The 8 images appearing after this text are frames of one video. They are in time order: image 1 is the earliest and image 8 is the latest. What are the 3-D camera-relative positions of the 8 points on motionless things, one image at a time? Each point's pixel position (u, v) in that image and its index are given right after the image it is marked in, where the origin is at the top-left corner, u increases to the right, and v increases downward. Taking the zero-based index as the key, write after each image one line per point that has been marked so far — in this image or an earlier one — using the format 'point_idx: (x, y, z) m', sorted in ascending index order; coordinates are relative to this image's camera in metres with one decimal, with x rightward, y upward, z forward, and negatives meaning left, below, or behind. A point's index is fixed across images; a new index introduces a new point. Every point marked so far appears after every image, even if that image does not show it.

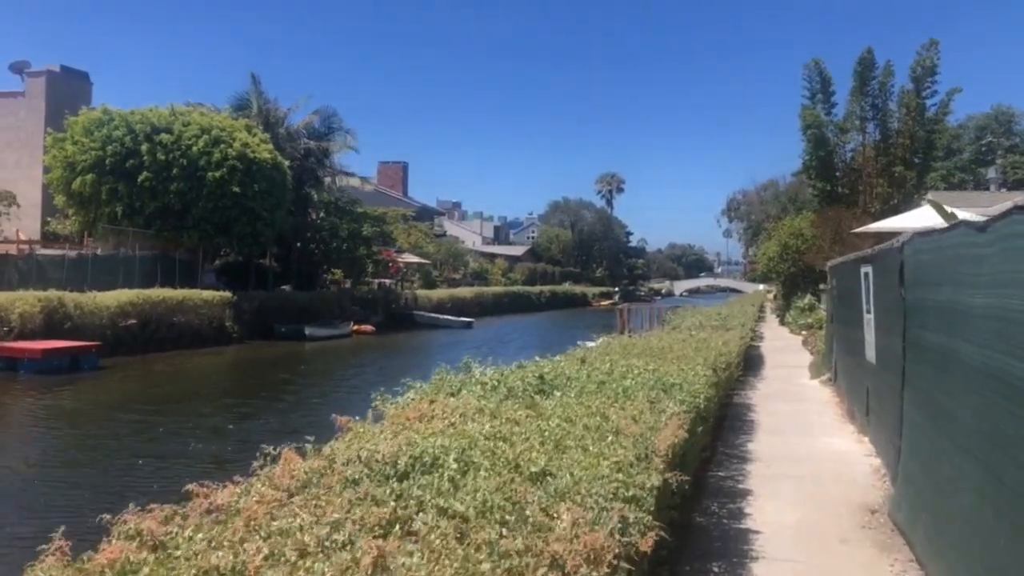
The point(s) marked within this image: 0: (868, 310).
0: (+4.5, -0.3, +11.8) m
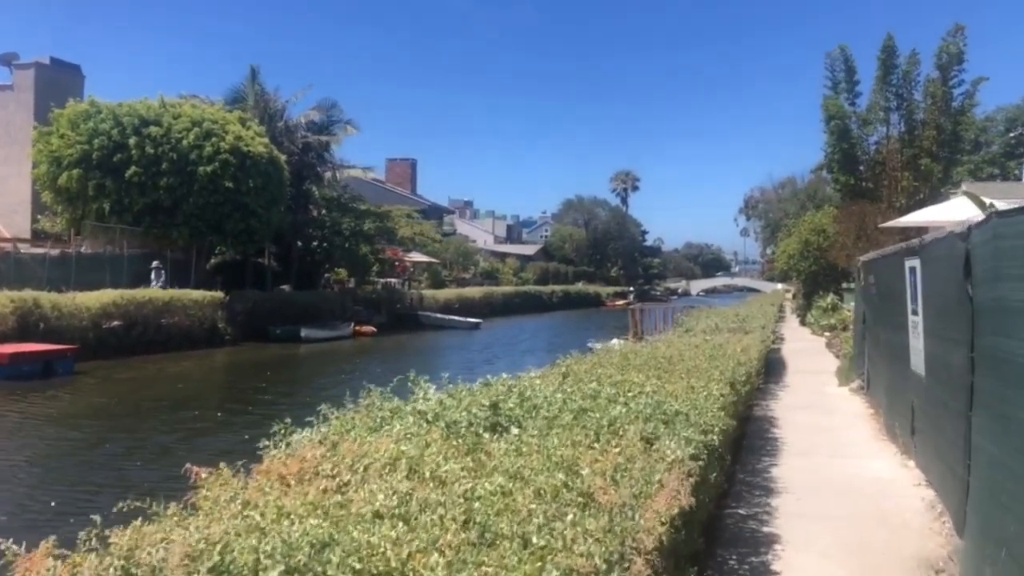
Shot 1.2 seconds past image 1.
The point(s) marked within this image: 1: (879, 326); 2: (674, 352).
0: (+4.3, -0.3, +10.0) m
1: (+5.4, -0.6, +13.7) m
2: (+1.9, -0.7, +10.9) m
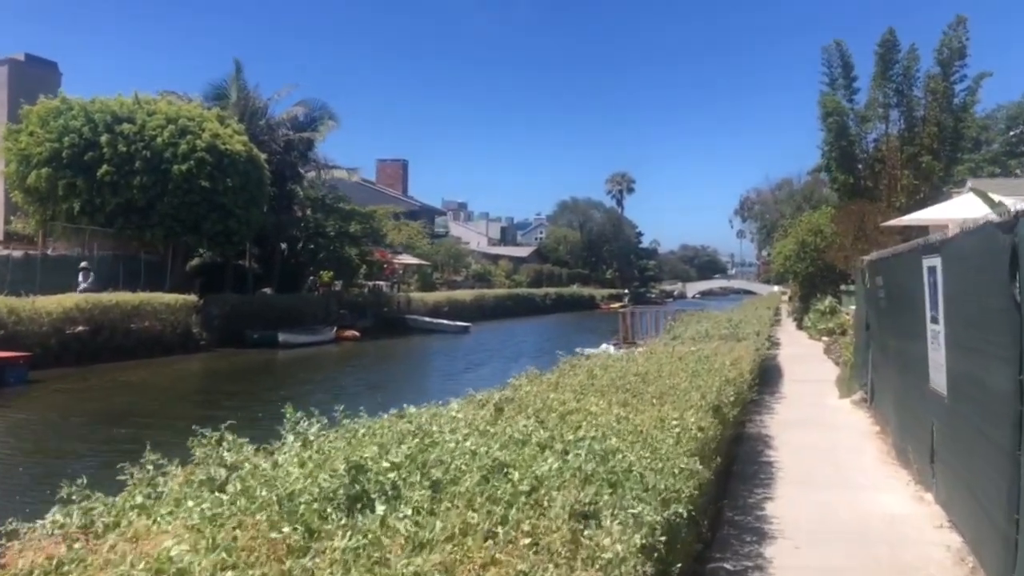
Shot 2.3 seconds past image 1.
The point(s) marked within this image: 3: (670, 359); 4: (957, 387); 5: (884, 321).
0: (+3.9, -0.3, +8.5) m
1: (+4.9, -0.6, +12.2) m
2: (+1.4, -0.8, +9.4) m
3: (+1.8, -0.8, +10.6) m
4: (+3.7, -0.8, +7.7) m
5: (+4.9, -0.5, +12.2) m
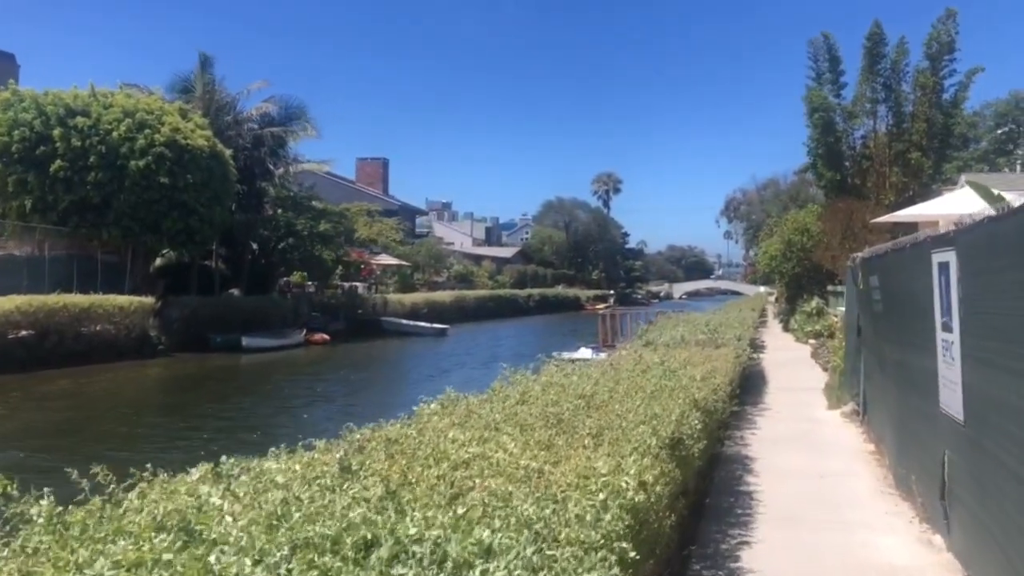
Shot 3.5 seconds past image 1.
0: (+3.3, -0.3, +7.0) m
1: (+4.3, -0.6, +10.6) m
2: (+0.8, -0.8, +7.8) m
3: (+1.2, -0.8, +9.0) m
4: (+3.1, -0.8, +6.2) m
5: (+4.3, -0.5, +10.7) m
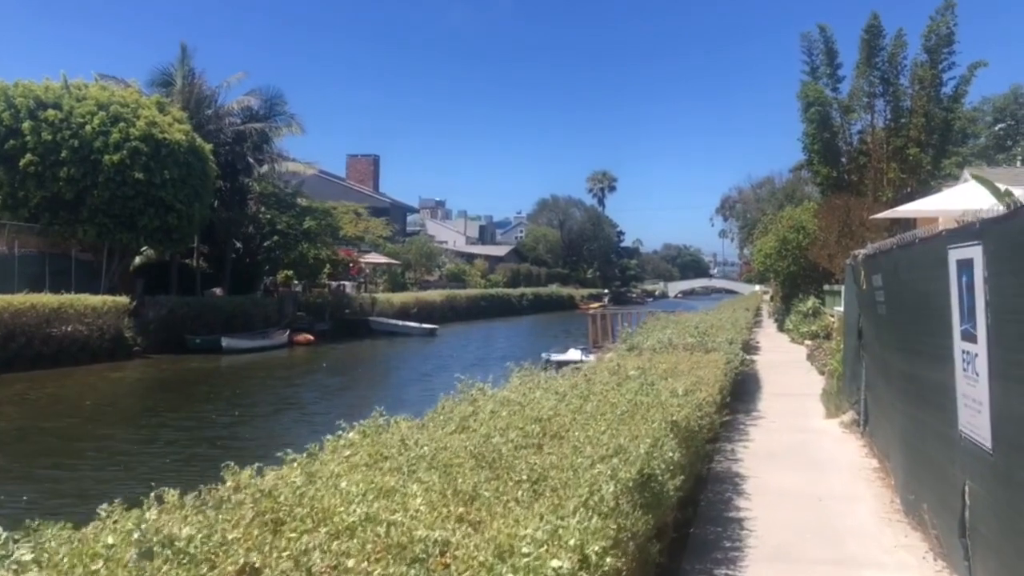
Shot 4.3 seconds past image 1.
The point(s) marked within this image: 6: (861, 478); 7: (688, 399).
0: (+2.9, -0.3, +5.9) m
1: (+3.9, -0.6, +9.6) m
2: (+0.4, -0.8, +6.8) m
3: (+0.8, -0.8, +8.0) m
4: (+2.8, -0.9, +5.2) m
5: (+3.9, -0.5, +9.7) m
6: (+3.8, -2.1, +10.2) m
7: (+1.5, -0.9, +7.7) m
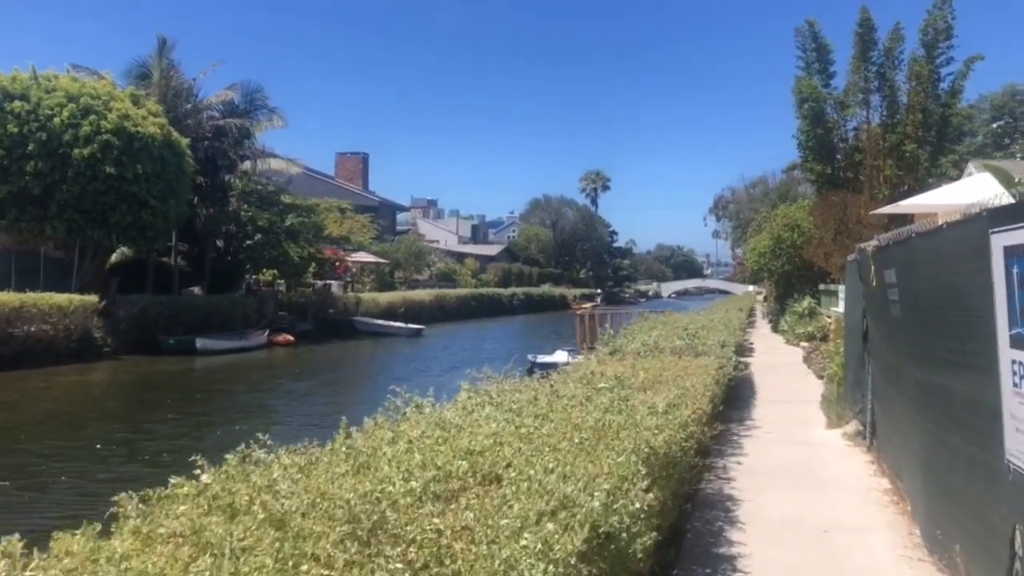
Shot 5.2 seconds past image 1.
0: (+2.6, -0.3, +4.7) m
1: (+3.5, -0.6, +8.4) m
2: (+0.1, -0.8, +5.5) m
3: (+0.4, -0.8, +6.7) m
4: (+2.4, -0.8, +3.9) m
5: (+3.5, -0.4, +8.5) m
6: (+3.4, -2.0, +8.9) m
7: (+1.1, -0.9, +6.5) m
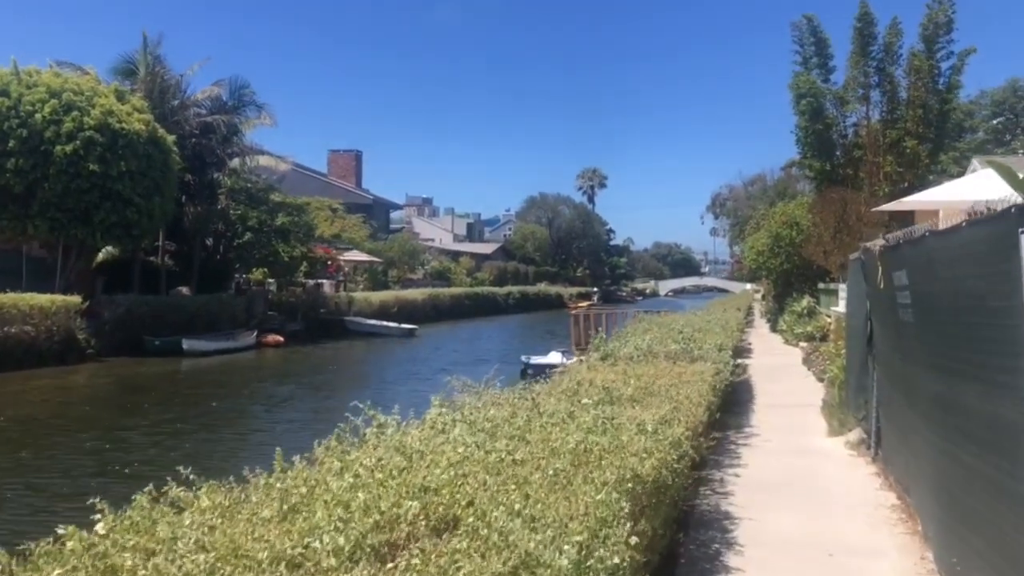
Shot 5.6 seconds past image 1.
0: (+2.4, -0.3, +4.0) m
1: (+3.3, -0.6, +7.7) m
2: (-0.1, -0.8, +4.9) m
3: (+0.3, -0.8, +6.1) m
4: (+2.3, -0.9, +3.3) m
5: (+3.4, -0.5, +7.8) m
6: (+3.3, -2.1, +8.3) m
7: (+0.9, -0.9, +5.8) m
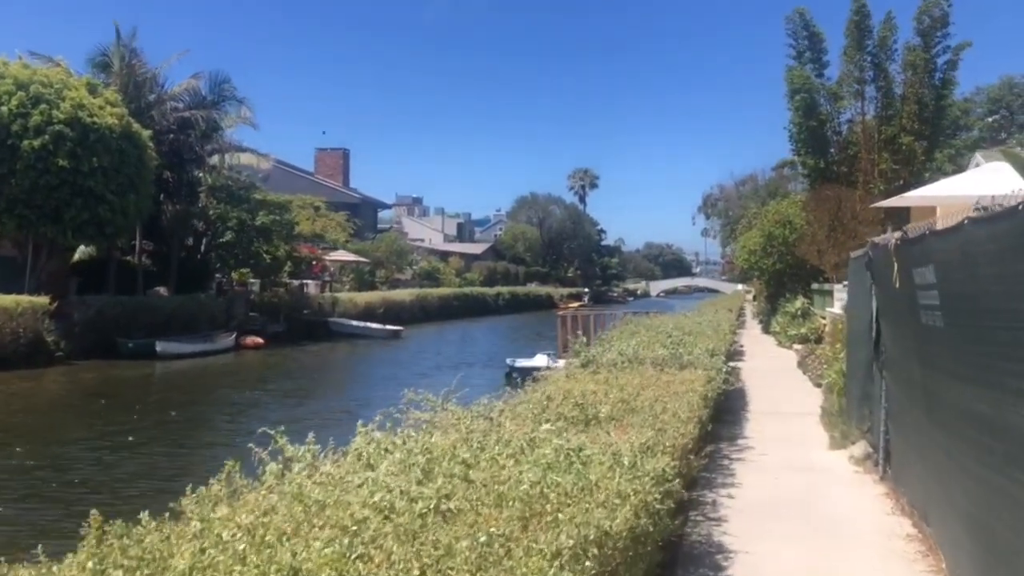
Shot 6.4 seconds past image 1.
0: (+2.1, -0.3, +3.0) m
1: (+3.1, -0.6, +6.7) m
2: (-0.4, -0.8, +3.8) m
3: (0.0, -0.8, +5.0) m
4: (+2.0, -0.8, +2.3) m
5: (+3.1, -0.5, +6.8) m
6: (+3.0, -2.1, +7.3) m
7: (+0.7, -0.9, +4.8) m
